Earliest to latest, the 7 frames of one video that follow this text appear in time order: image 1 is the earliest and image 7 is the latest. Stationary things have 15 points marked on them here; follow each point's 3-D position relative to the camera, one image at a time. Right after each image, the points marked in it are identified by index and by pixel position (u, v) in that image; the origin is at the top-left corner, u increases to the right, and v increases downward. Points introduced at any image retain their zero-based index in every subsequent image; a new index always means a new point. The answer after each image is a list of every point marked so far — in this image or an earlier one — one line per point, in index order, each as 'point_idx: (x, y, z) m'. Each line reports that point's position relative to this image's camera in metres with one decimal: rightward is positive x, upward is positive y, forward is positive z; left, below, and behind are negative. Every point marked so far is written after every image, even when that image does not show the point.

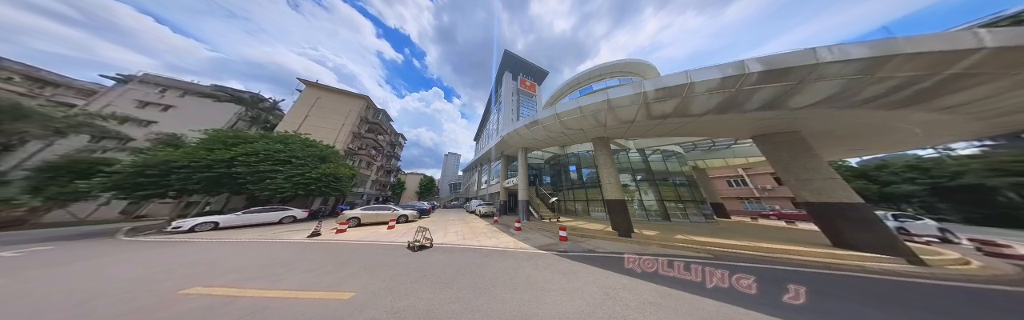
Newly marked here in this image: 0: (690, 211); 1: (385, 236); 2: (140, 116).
0: (+12.9, -3.7, +10.1) m
1: (-7.1, -4.5, +8.1) m
2: (-51.4, +5.9, +18.7) m
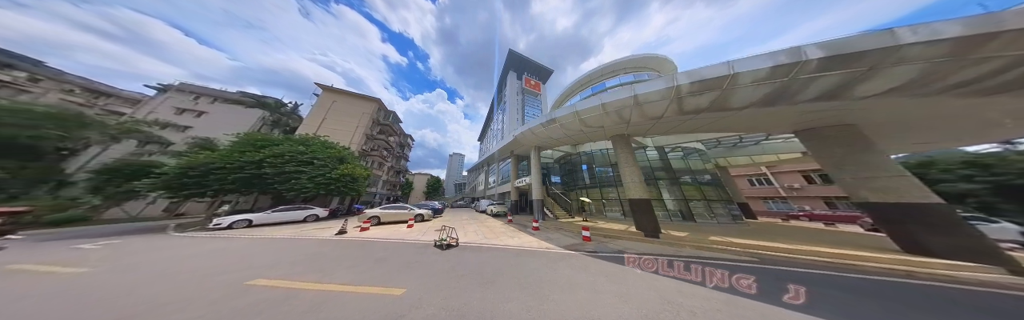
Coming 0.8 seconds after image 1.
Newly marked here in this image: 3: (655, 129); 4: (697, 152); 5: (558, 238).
0: (+14.0, -3.5, +9.5) m
1: (-6.0, -4.5, +8.3) m
2: (-50.1, +5.5, +20.4) m
3: (+8.3, +1.9, +7.9) m
4: (+14.5, +0.7, +11.0) m
5: (+2.2, -3.6, +6.6) m
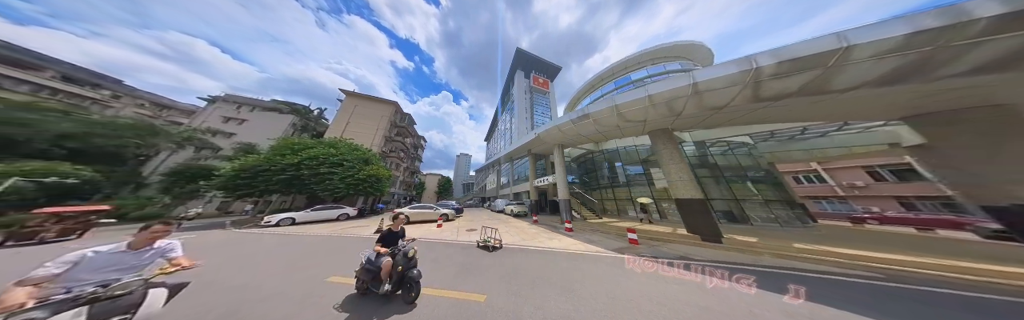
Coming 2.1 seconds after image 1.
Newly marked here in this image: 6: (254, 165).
0: (+15.9, -3.2, +8.5) m
1: (-4.1, -4.5, +8.3) m
2: (-47.6, +4.9, +22.8) m
3: (+10.0, +2.1, +7.2) m
4: (+16.4, +1.0, +9.9) m
5: (+3.9, -3.5, +6.2) m
6: (-29.8, -0.6, +16.1) m
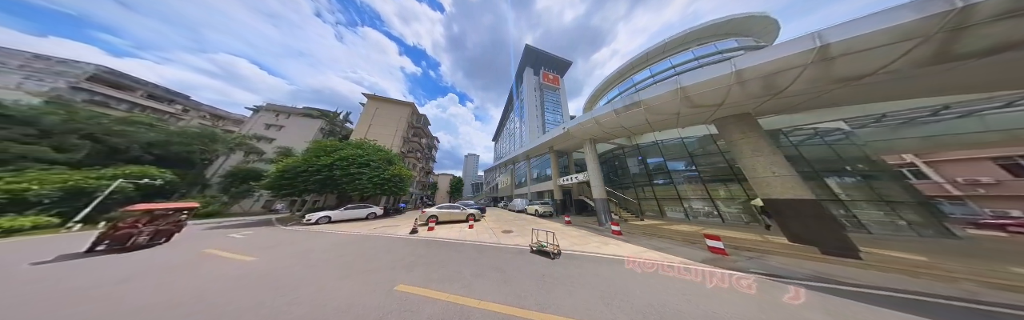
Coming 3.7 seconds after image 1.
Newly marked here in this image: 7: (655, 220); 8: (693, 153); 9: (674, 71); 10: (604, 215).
0: (+18.1, -2.7, +6.7) m
1: (-2.0, -4.3, +7.9) m
2: (-44.5, +4.5, +25.2) m
3: (+12.0, +2.5, +5.8) m
4: (+18.6, +1.5, +8.0) m
5: (+5.9, -3.2, +5.2) m
6: (-27.1, -0.7, +17.3) m
7: (+11.7, -4.9, +11.4) m
8: (+14.7, +0.6, +11.3) m
9: (+15.5, +8.5, +13.3) m
10: (+6.7, -4.0, +10.2) m
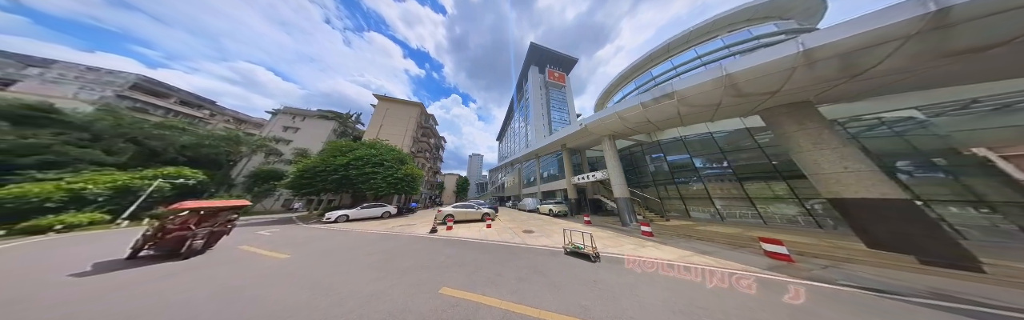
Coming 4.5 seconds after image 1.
0: (+19.2, -2.4, +5.8) m
1: (-0.7, -4.2, +7.6) m
2: (-42.7, +4.4, +26.3) m
3: (+13.1, +2.7, +5.0) m
4: (+19.8, +1.8, +7.1) m
5: (+7.0, -3.1, +4.8) m
6: (-25.5, -0.7, +17.9) m
7: (+13.1, -4.7, +10.8) m
8: (+16.0, +0.9, +10.5) m
9: (+16.8, +8.8, +12.5) m
10: (+8.0, -3.8, +9.7) m
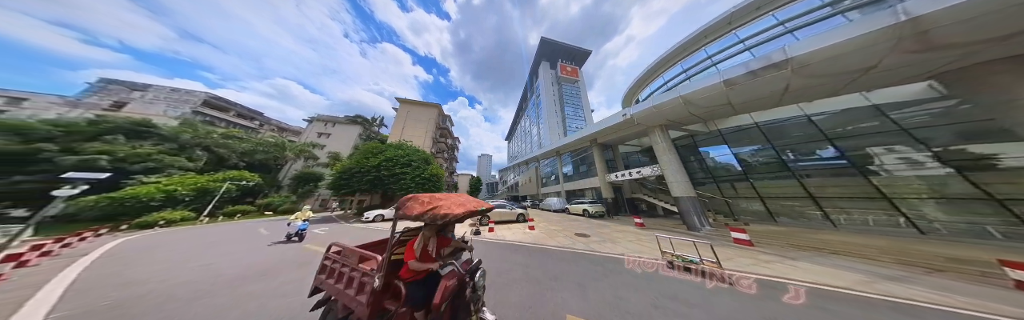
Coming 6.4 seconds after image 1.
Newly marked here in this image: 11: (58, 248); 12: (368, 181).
0: (+21.7, -1.8, +3.5) m
1: (+2.0, -4.0, +6.9) m
2: (-38.6, +3.9, +28.7) m
3: (+15.4, +3.2, +3.2) m
4: (+22.3, +2.4, +4.7) m
5: (+9.5, -2.7, +3.4) m
6: (-22.0, -1.0, +19.0) m
7: (+16.0, -4.1, +9.0) m
8: (+18.8, +1.5, +8.5) m
9: (+19.6, +9.5, +10.2) m
10: (+10.9, -3.4, +8.3) m
11: (-17.3, -3.3, +5.4) m
12: (-18.8, -2.7, +18.4) m
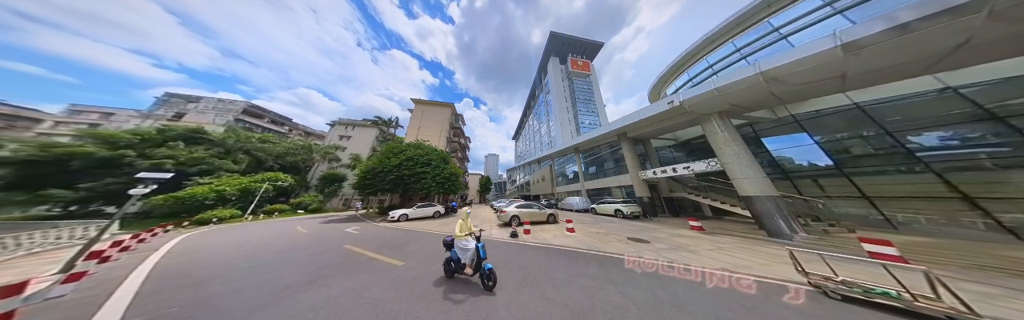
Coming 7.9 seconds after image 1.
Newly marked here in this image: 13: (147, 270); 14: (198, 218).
0: (+23.6, -1.3, +1.4) m
1: (+4.2, -3.7, +5.9) m
2: (-35.3, +3.7, +30.0) m
3: (+17.2, +3.6, +1.4) m
4: (+24.2, +3.0, +2.5) m
5: (+11.5, -2.4, +2.0) m
6: (-19.1, -1.0, +19.4) m
7: (+18.3, -3.6, +7.2) m
8: (+20.9, +2.1, +6.5) m
9: (+21.7, +10.1, +8.1) m
10: (+13.1, -3.0, +6.8) m
11: (-15.2, -3.4, +5.6) m
12: (-16.0, -2.6, +18.6) m
13: (-11.0, -3.4, +4.1) m
14: (-21.4, -4.0, +9.5) m
